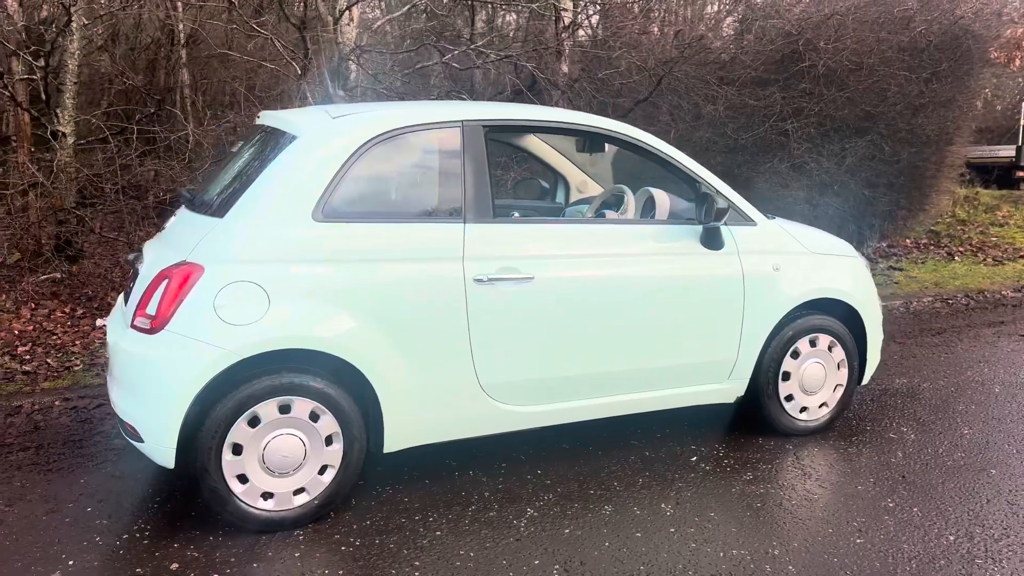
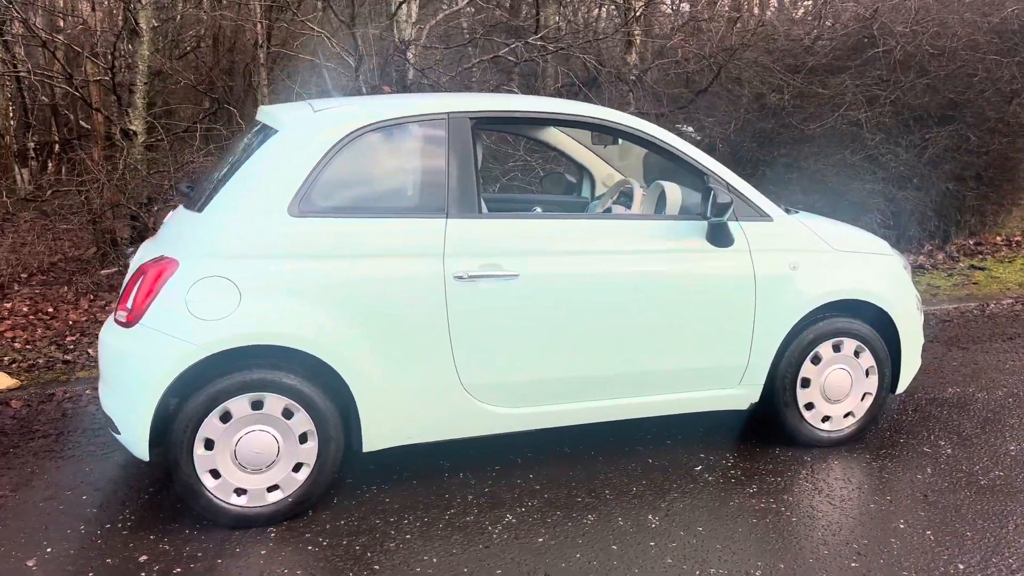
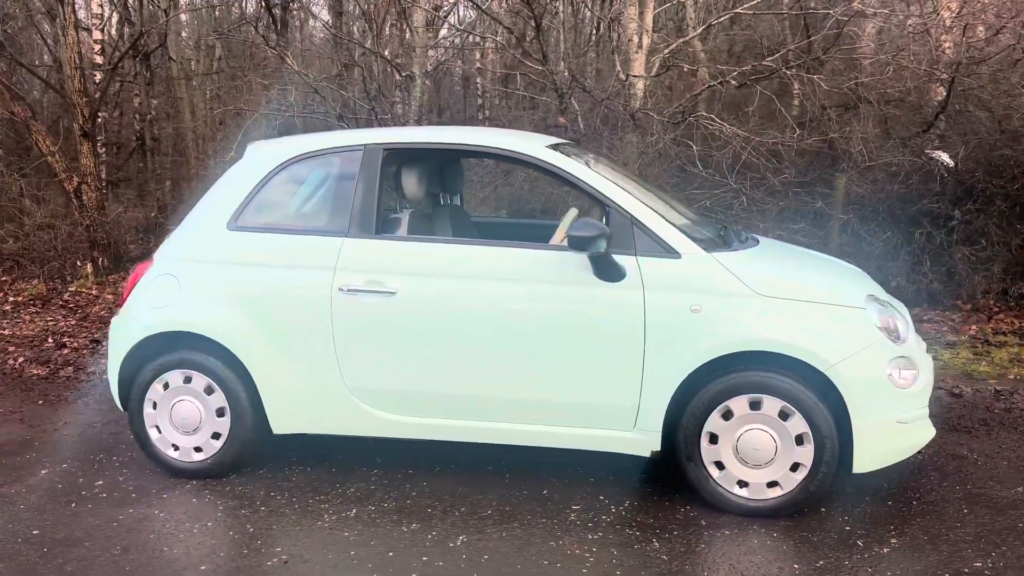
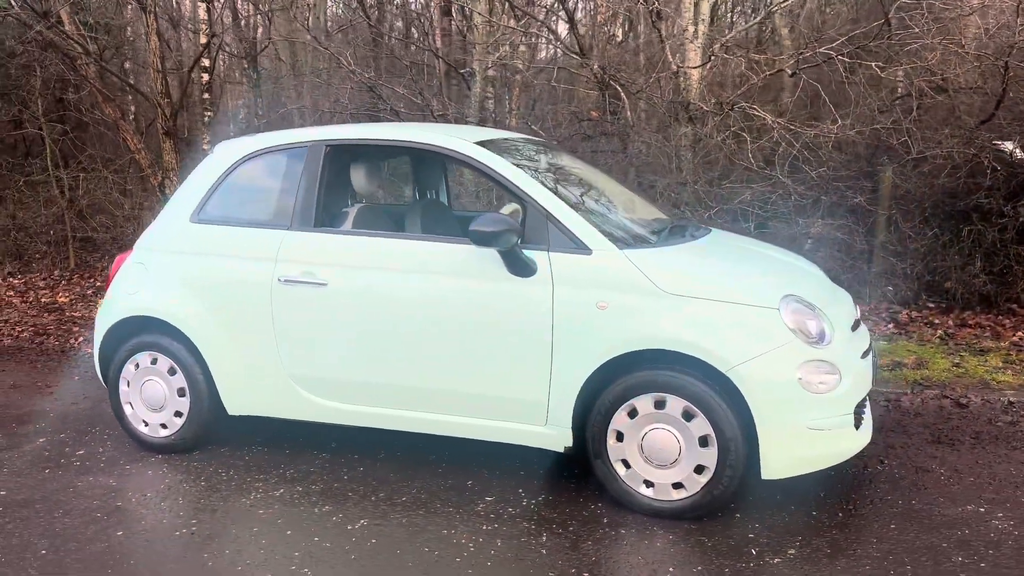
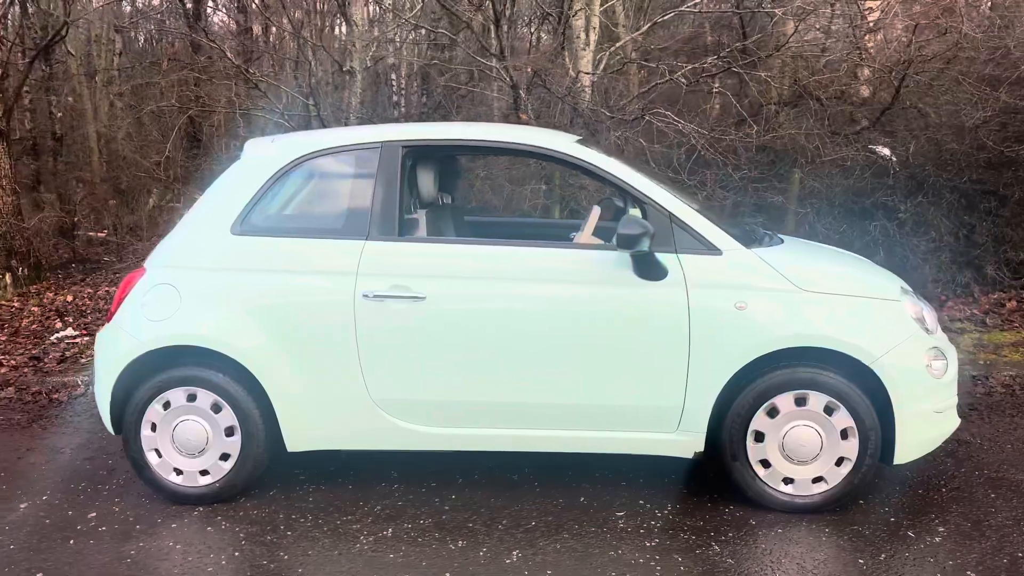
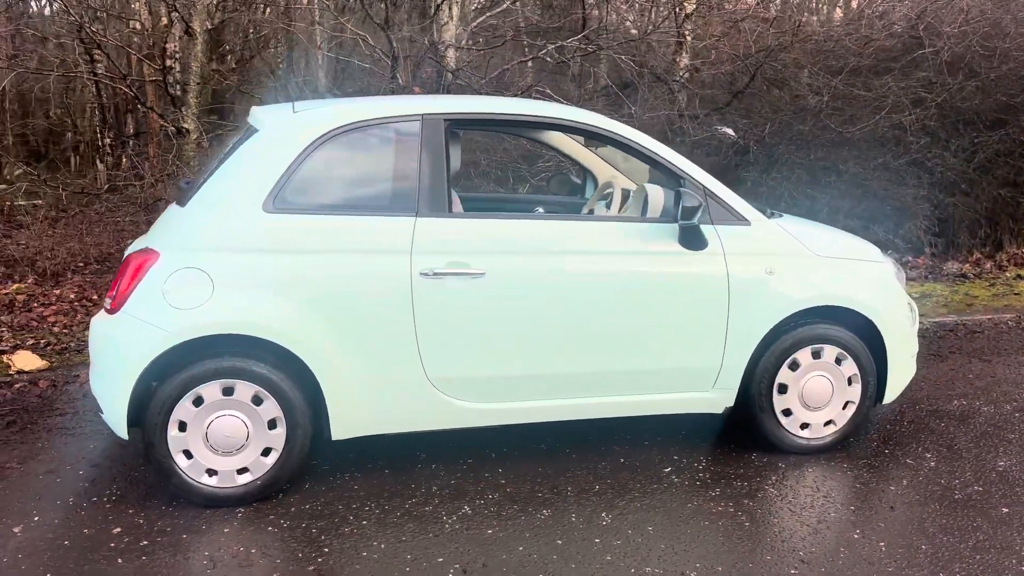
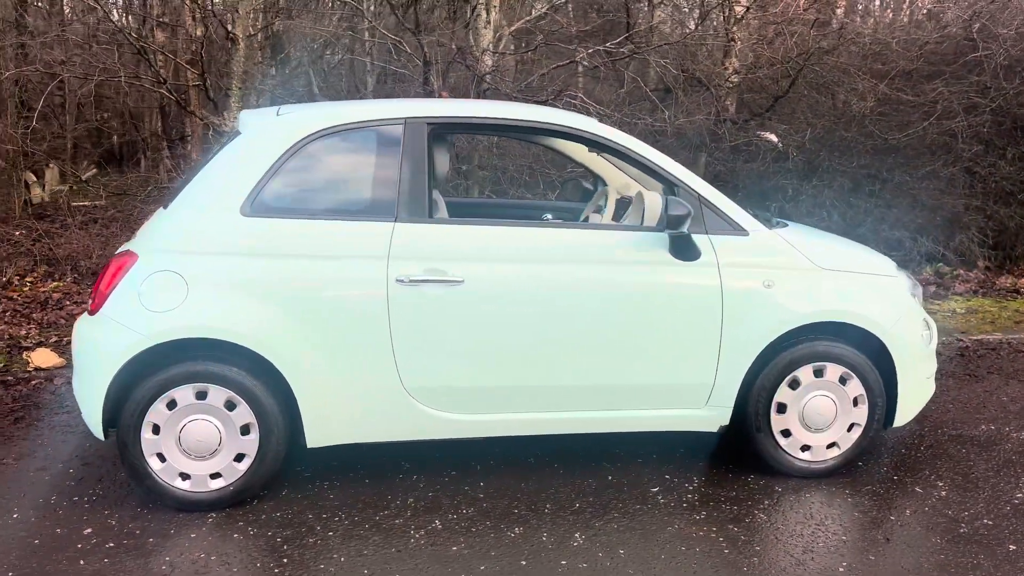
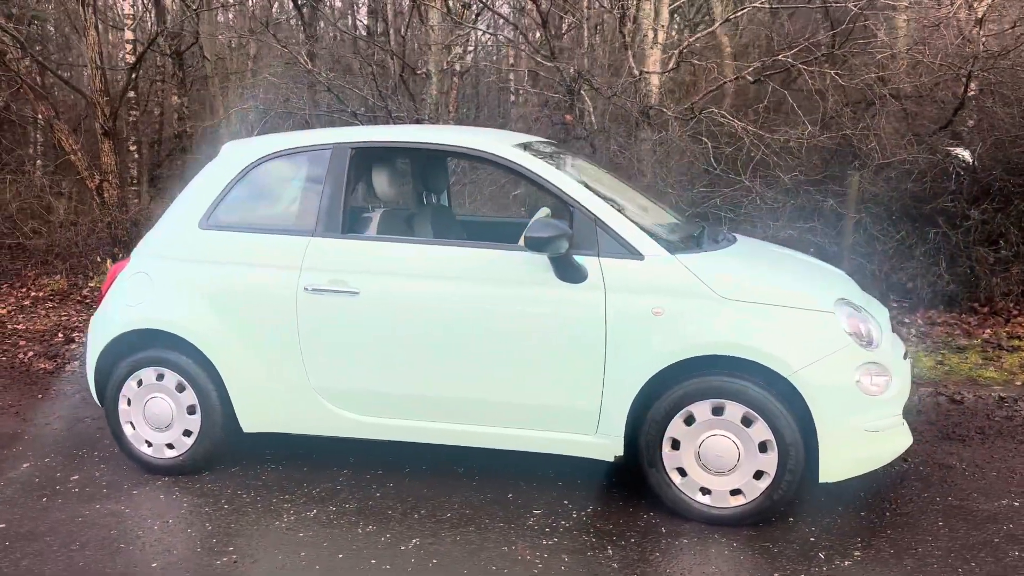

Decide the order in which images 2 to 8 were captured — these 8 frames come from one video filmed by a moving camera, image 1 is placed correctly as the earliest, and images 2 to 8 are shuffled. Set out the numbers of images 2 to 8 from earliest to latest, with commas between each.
2, 6, 7, 5, 3, 8, 4
